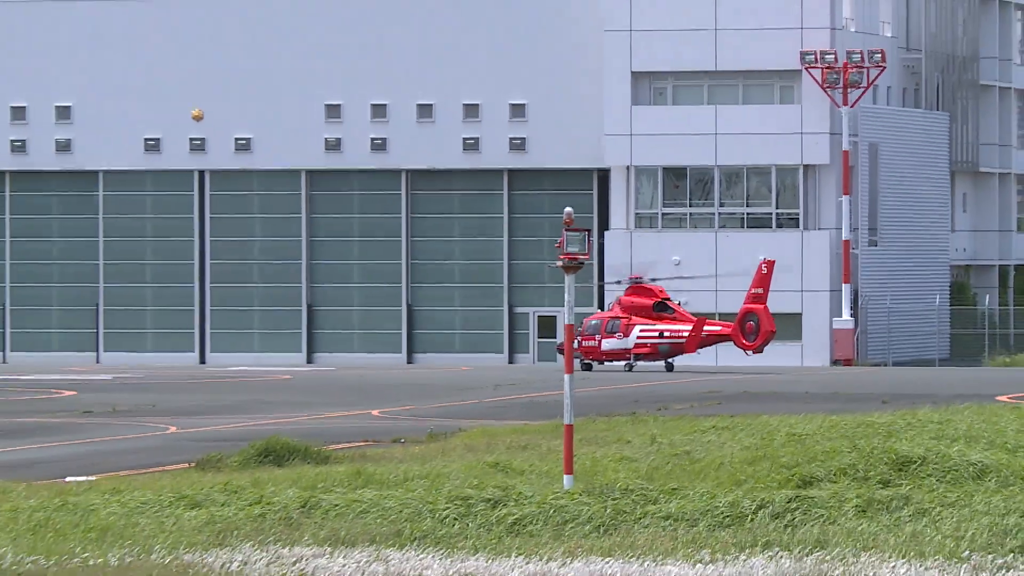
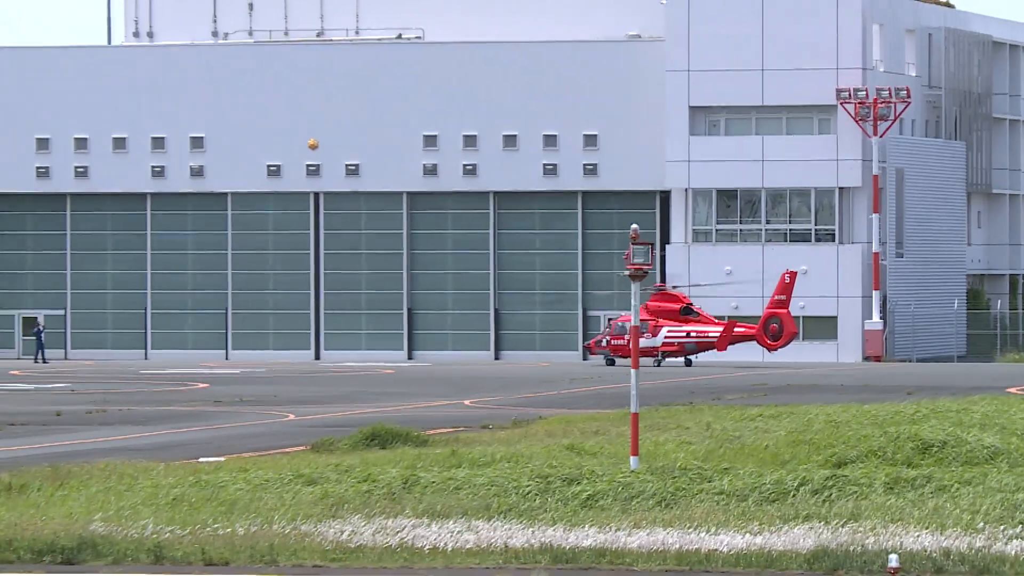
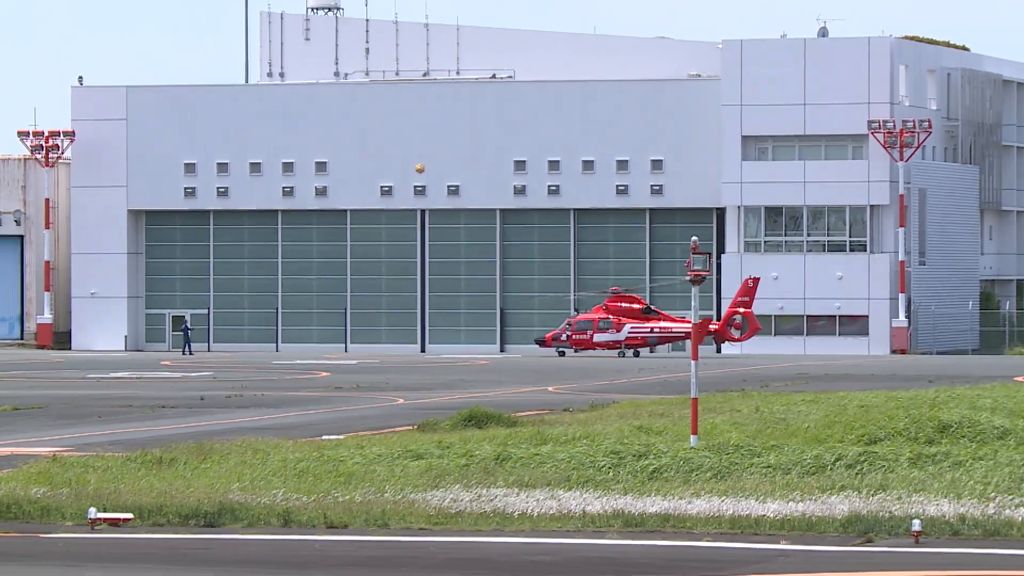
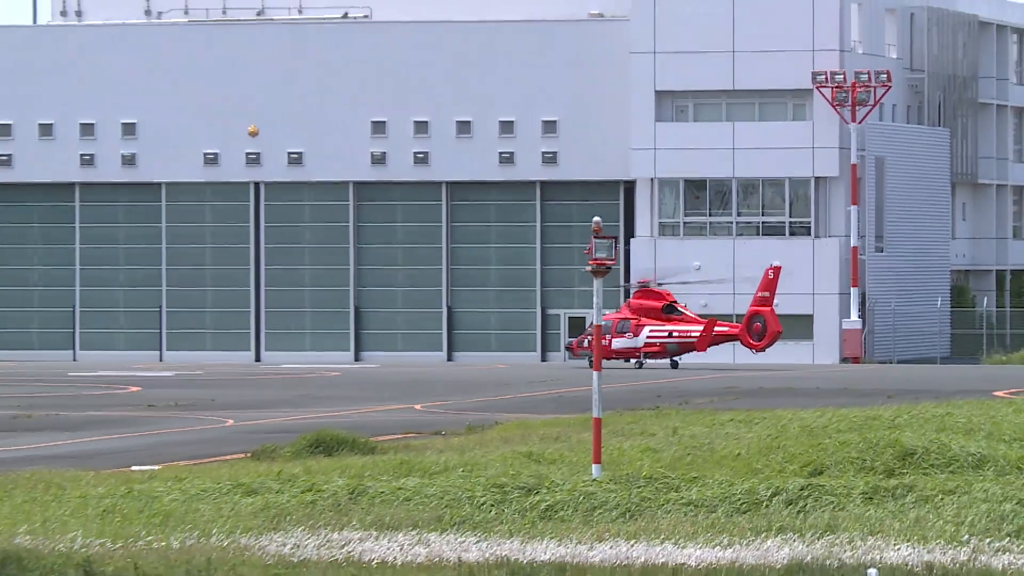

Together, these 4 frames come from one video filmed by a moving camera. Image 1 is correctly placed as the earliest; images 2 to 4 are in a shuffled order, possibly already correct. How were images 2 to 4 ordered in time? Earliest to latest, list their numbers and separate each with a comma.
4, 2, 3
